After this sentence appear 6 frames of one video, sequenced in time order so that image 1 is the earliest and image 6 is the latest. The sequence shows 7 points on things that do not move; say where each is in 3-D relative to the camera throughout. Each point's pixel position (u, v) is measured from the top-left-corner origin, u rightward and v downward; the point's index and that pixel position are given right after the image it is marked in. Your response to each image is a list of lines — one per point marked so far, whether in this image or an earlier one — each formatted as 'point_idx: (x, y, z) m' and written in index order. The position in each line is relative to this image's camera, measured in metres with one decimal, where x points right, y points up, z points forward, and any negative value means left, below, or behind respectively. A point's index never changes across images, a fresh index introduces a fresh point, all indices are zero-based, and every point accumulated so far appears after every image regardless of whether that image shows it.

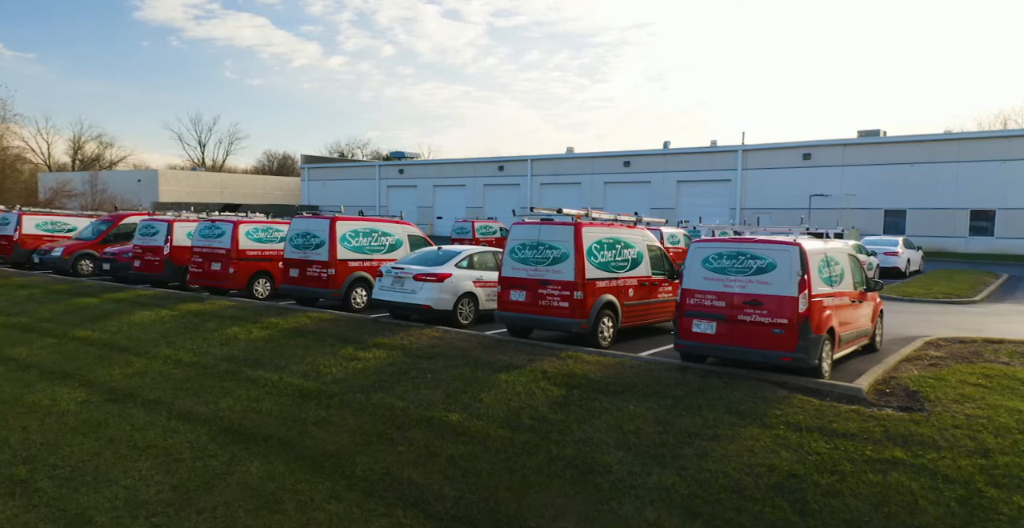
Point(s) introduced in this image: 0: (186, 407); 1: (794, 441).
0: (-3.9, -1.7, +8.0) m
1: (+2.4, -1.5, +5.7) m
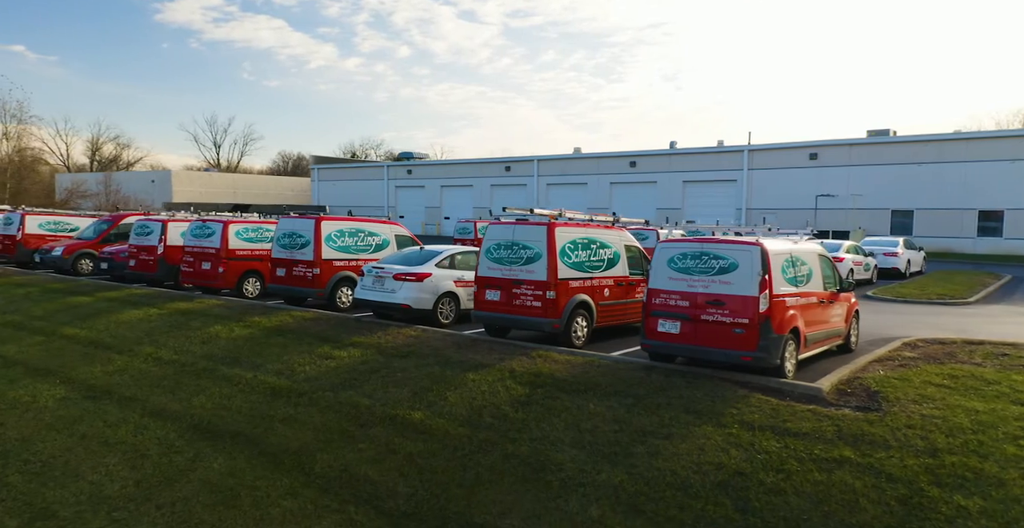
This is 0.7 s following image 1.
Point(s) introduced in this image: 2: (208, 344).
0: (-4.3, -1.7, +8.1) m
1: (+2.0, -1.5, +5.7) m
2: (-4.8, -1.3, +10.4) m
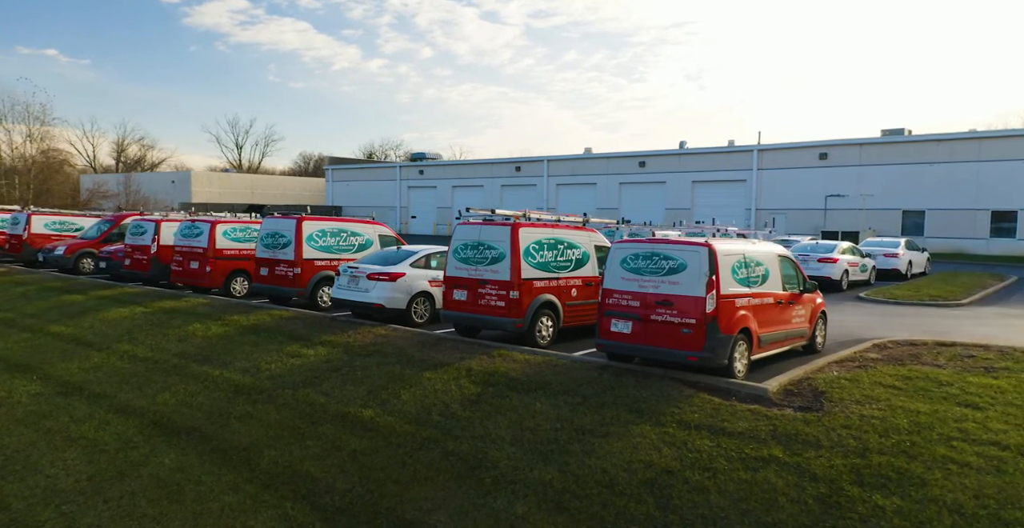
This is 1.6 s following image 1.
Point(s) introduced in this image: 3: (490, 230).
0: (-4.8, -1.7, +8.3) m
1: (+1.5, -1.5, +5.7) m
2: (-5.3, -1.2, +10.6) m
3: (-0.3, +0.5, +9.4) m
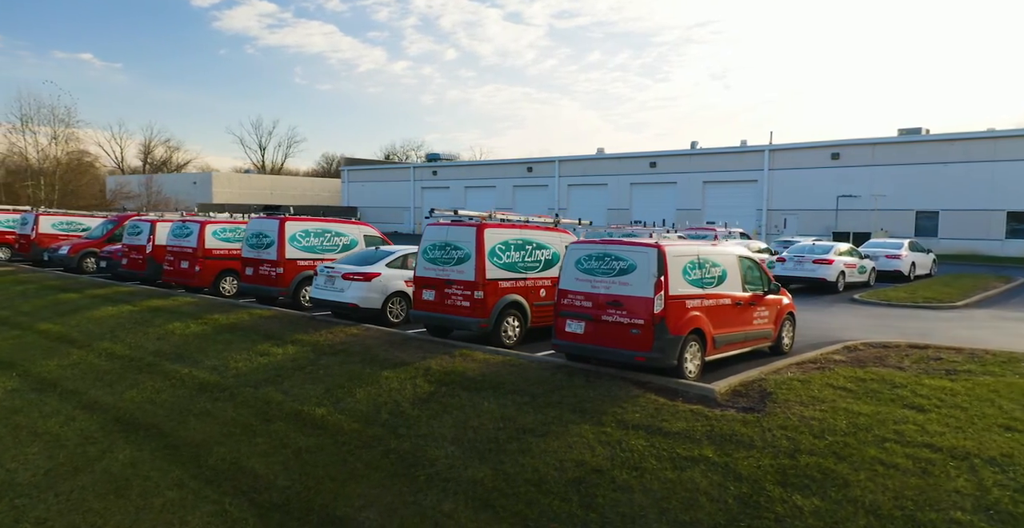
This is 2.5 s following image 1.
0: (-5.3, -1.7, +8.4) m
1: (+0.9, -1.5, +5.8) m
2: (-5.7, -1.2, +10.8) m
3: (-0.8, +0.5, +9.4) m
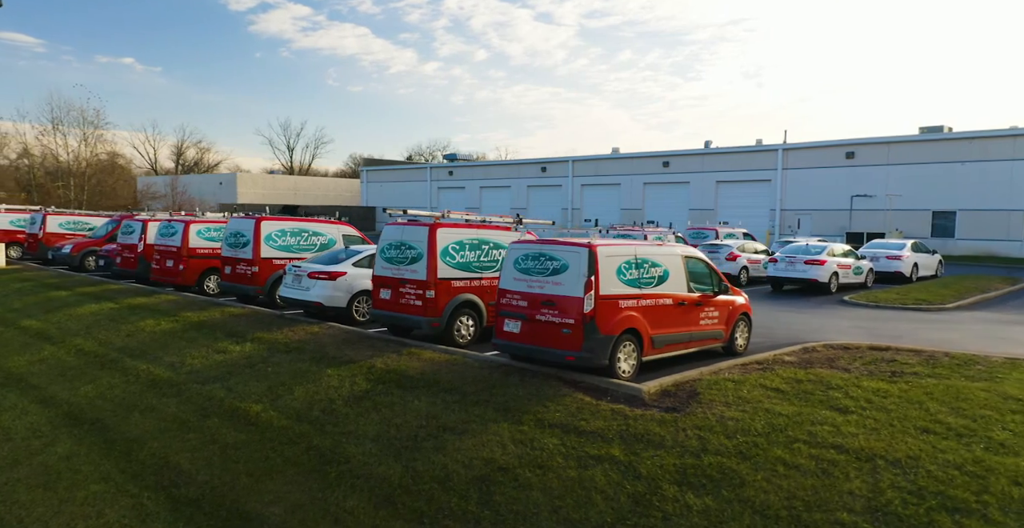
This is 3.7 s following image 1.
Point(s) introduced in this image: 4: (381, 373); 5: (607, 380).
0: (-6.0, -1.7, +8.6) m
1: (+0.2, -1.5, +5.8) m
2: (-6.4, -1.2, +11.0) m
3: (-1.4, +0.5, +9.5) m
4: (-1.5, -1.3, +7.7) m
5: (+1.0, -1.2, +7.0) m
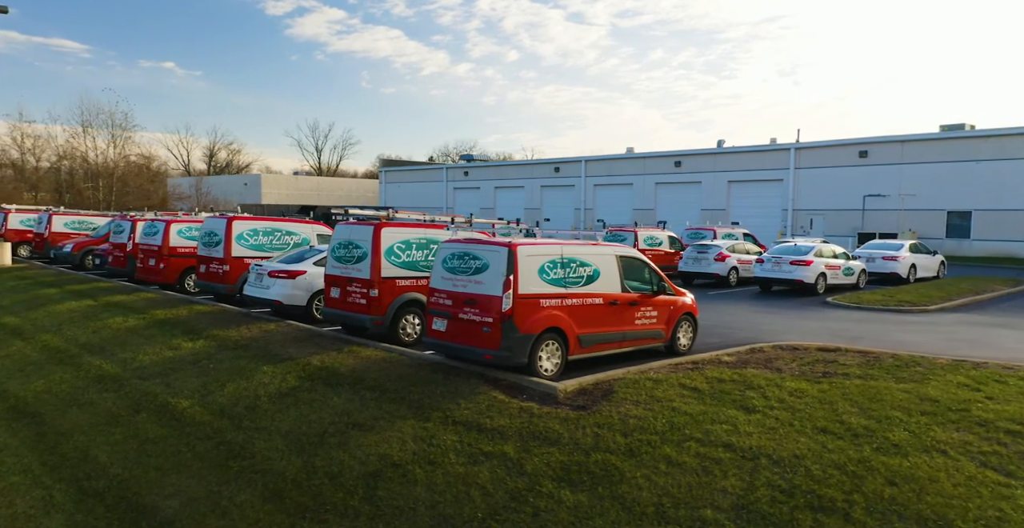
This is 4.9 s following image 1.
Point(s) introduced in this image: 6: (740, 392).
0: (-6.8, -1.7, +8.9) m
1: (-0.7, -1.5, +5.9) m
2: (-7.1, -1.2, +11.2) m
3: (-2.2, +0.5, +9.6) m
4: (-2.4, -1.3, +7.9) m
5: (+0.2, -1.2, +7.0) m
6: (+2.4, -1.3, +6.9) m
